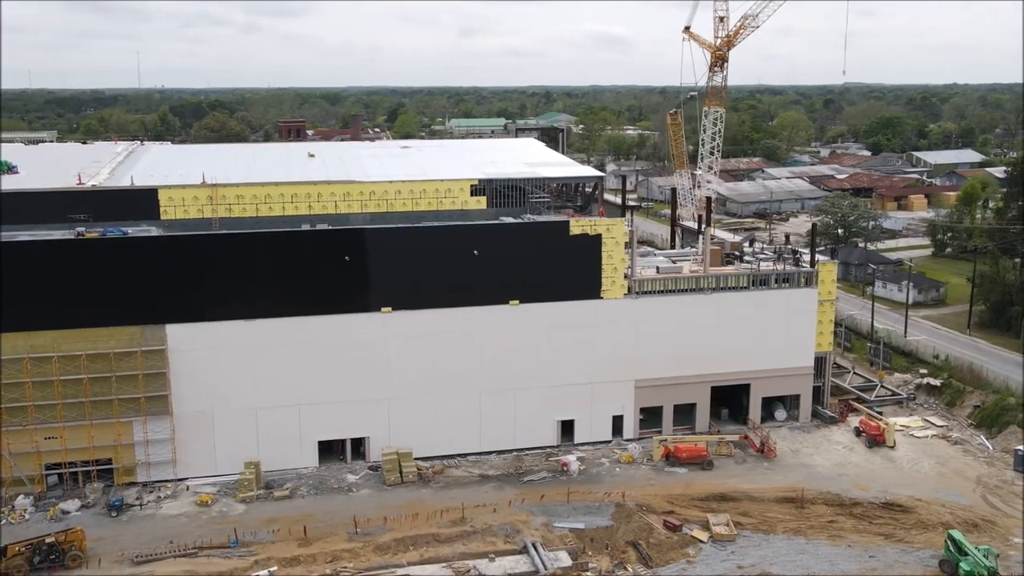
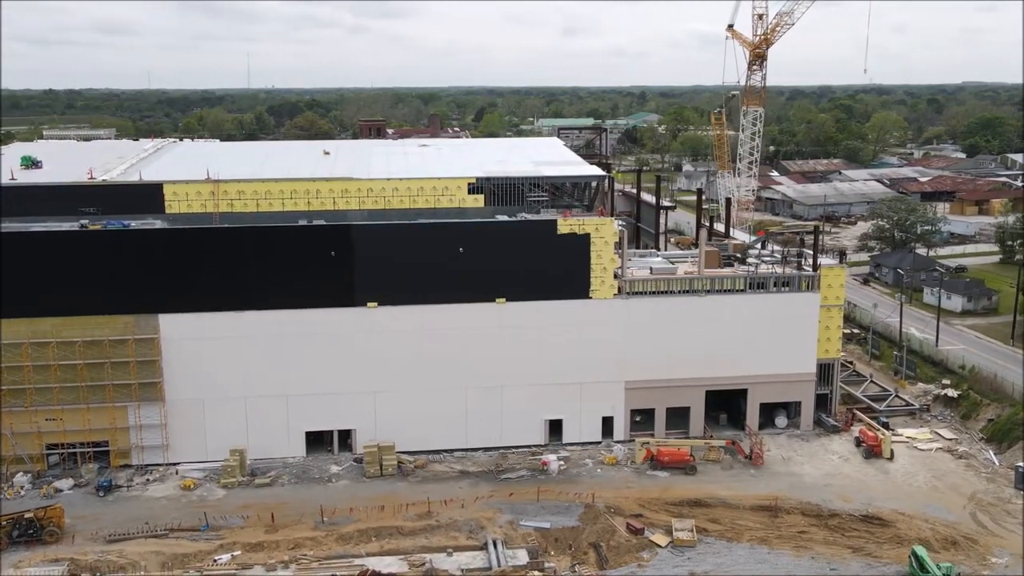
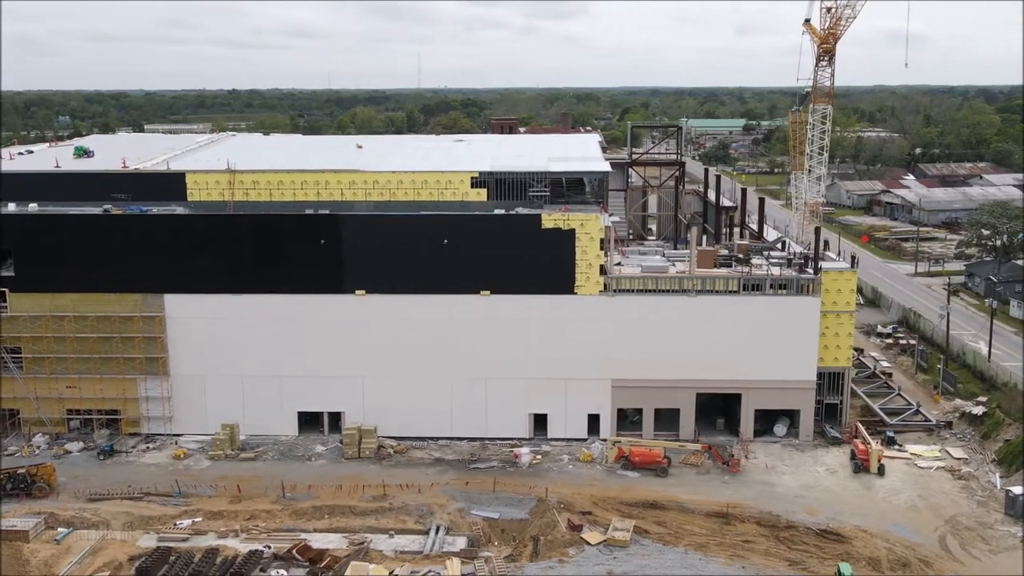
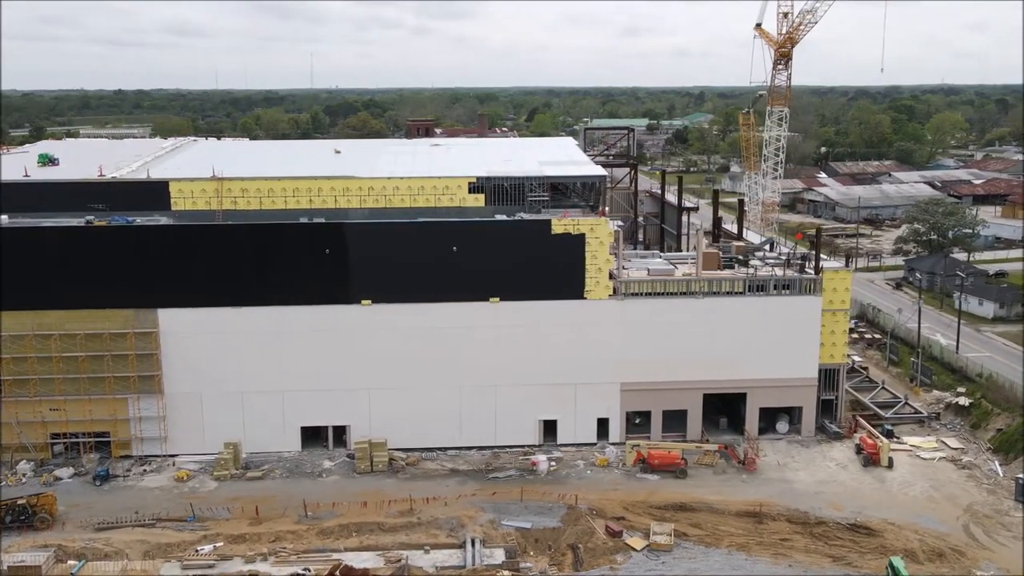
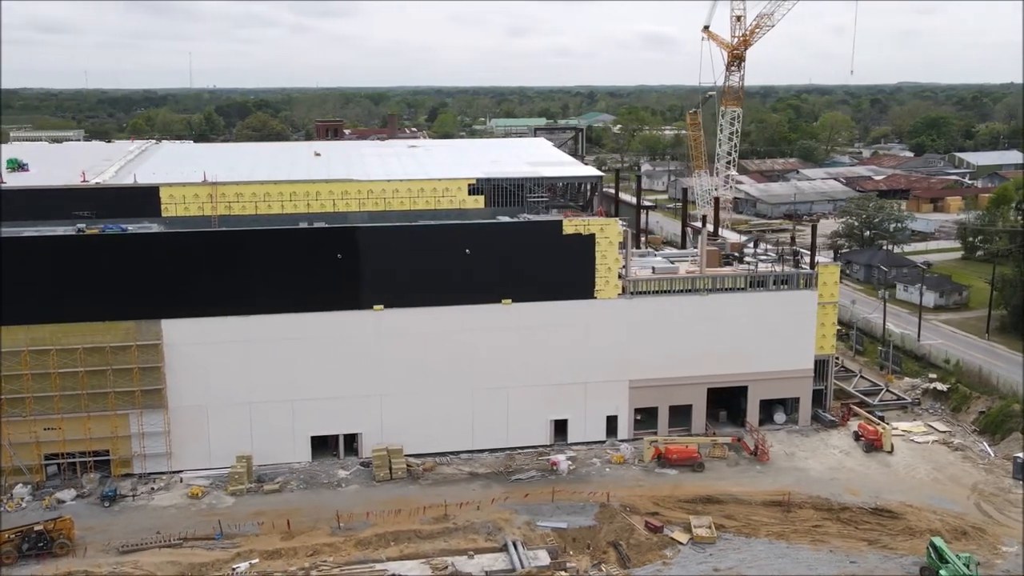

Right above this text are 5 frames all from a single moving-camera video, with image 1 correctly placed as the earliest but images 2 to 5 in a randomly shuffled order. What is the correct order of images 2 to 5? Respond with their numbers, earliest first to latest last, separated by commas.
5, 2, 4, 3
